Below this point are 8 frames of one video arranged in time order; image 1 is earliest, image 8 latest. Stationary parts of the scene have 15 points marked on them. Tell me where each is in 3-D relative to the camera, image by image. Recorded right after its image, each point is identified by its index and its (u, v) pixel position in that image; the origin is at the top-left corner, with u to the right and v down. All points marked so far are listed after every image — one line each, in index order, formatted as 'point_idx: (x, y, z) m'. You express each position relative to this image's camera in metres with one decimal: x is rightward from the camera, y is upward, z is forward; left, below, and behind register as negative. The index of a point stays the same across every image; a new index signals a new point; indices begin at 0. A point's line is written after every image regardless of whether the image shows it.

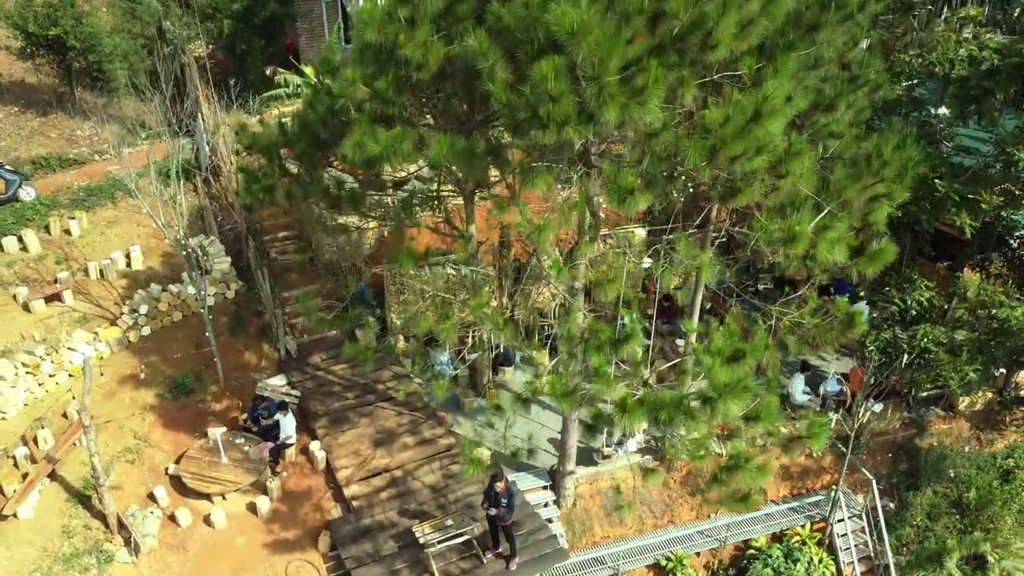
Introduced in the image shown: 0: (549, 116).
0: (+0.3, +1.3, +5.5) m
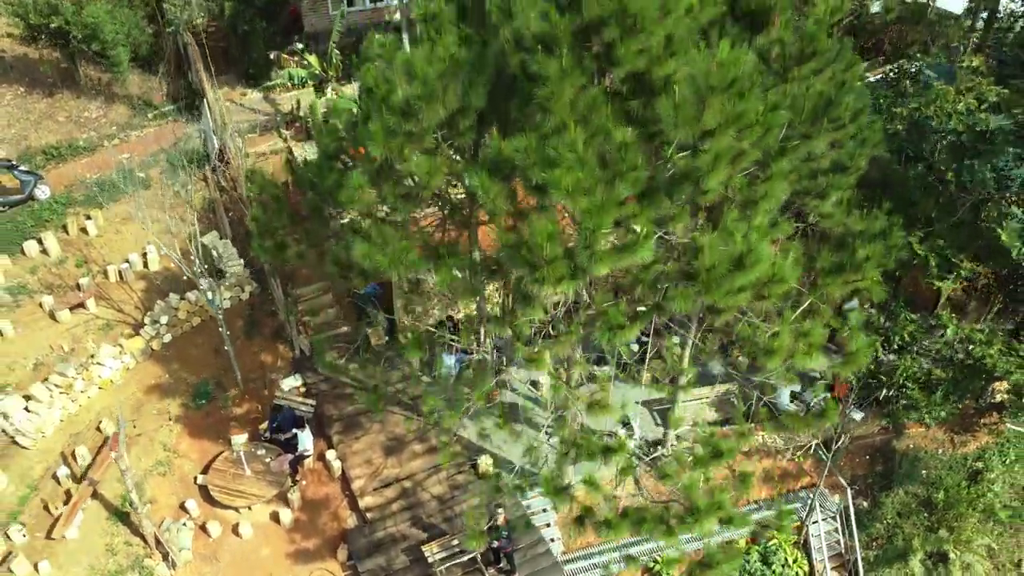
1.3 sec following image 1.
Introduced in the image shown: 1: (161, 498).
0: (+0.3, +0.1, +5.9) m
1: (-5.9, -3.5, +11.3) m
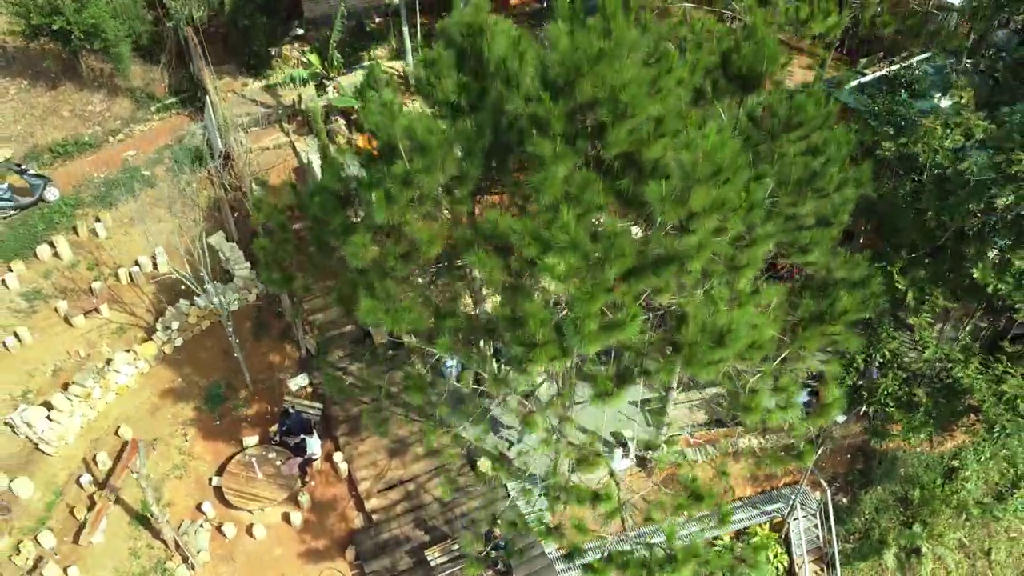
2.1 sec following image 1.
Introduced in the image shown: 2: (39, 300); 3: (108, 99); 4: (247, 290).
0: (+0.2, -0.6, +6.4) m
1: (-5.9, -3.8, +12.0) m
2: (-9.6, -0.3, +13.7) m
3: (-10.2, +4.8, +17.1) m
4: (-5.7, 0.0, +14.6) m
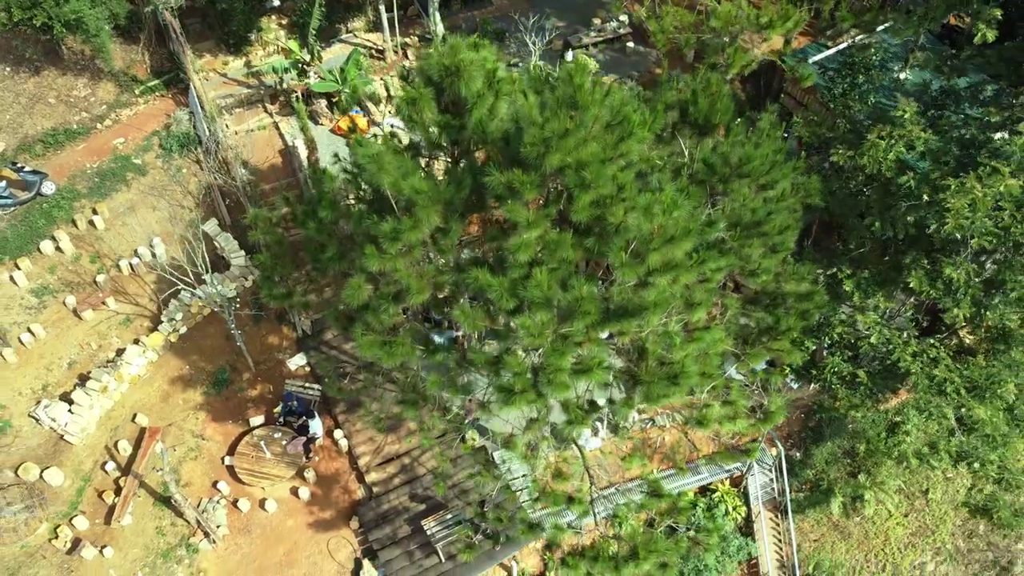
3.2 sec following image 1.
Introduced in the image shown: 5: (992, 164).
0: (0.0, -1.2, +7.4) m
1: (-6.2, -3.8, +13.3) m
2: (-9.9, -0.2, +14.5) m
3: (-10.7, +5.2, +17.2) m
4: (-6.1, +0.3, +15.4) m
5: (+7.1, +1.8, +10.0) m
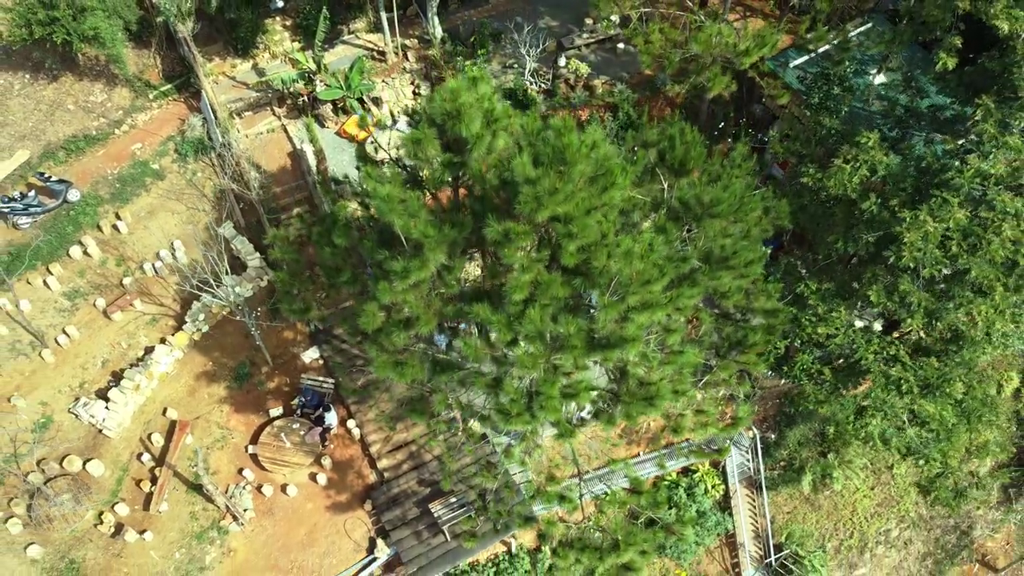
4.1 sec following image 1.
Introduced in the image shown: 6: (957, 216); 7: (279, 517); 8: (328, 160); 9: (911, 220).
0: (0.0, -1.6, +8.7) m
1: (-6.2, -3.9, +14.6) m
2: (-10.0, -0.2, +15.6) m
3: (-10.8, +5.3, +18.0) m
4: (-6.2, +0.3, +16.5) m
5: (+7.0, +1.5, +11.1) m
6: (+7.2, +1.2, +10.9) m
7: (-4.9, -4.9, +14.3) m
8: (-4.7, +3.3, +17.2) m
9: (+6.5, +1.1, +11.1) m
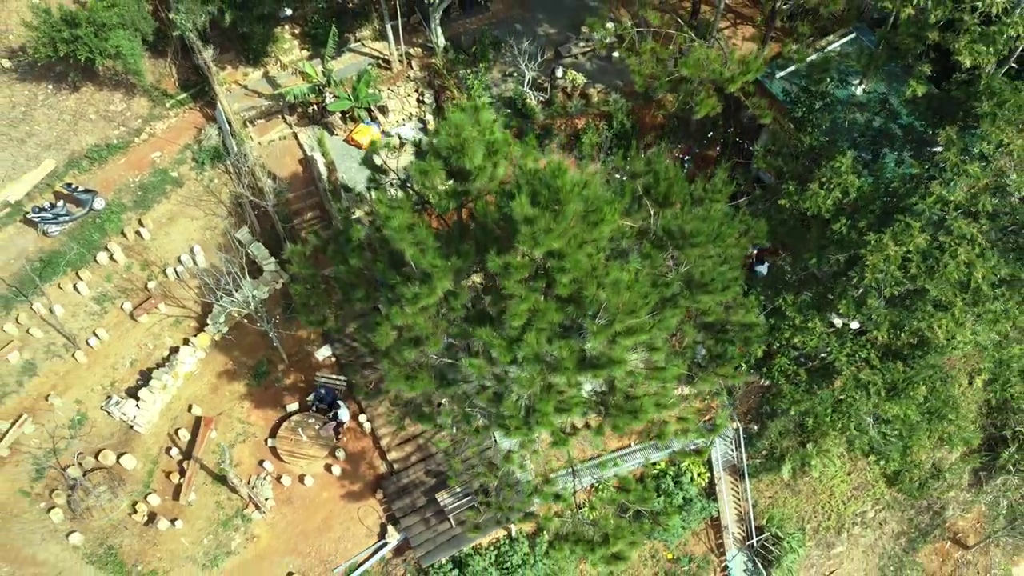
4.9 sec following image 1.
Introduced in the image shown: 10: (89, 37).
0: (0.0, -2.0, +9.8) m
1: (-6.2, -4.0, +15.9) m
2: (-10.0, -0.3, +16.7) m
3: (-10.8, +5.3, +18.9) m
4: (-6.2, +0.2, +17.6) m
5: (+7.0, +1.2, +12.1) m
6: (+7.2, +0.8, +12.0) m
7: (-4.9, -5.0, +15.6) m
8: (-4.7, +3.2, +18.2) m
9: (+6.5, +0.8, +12.2) m
10: (-10.6, +6.4, +17.0) m
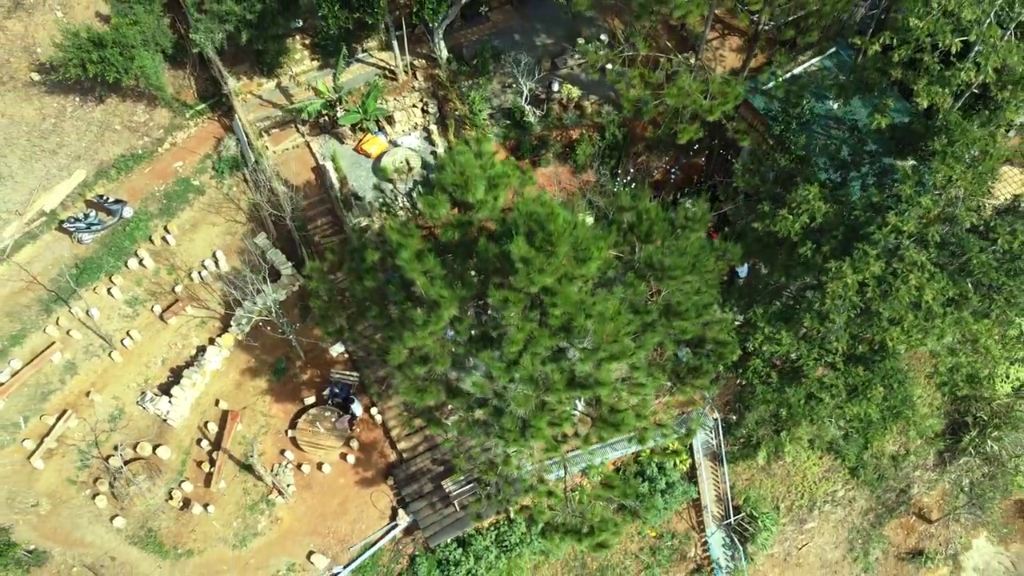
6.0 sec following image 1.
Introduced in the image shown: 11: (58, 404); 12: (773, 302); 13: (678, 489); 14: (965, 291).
0: (-0.1, -2.5, +11.4) m
1: (-6.3, -4.2, +17.5) m
2: (-10.1, -0.5, +18.2) m
3: (-10.8, +5.3, +20.1) m
4: (-6.2, +0.1, +19.0) m
5: (+7.0, +0.8, +13.5) m
6: (+7.1, +0.4, +13.4) m
7: (-5.0, -5.2, +17.3) m
8: (-4.7, +3.2, +19.5) m
9: (+6.5, +0.4, +13.6) m
10: (-10.6, +6.3, +18.1) m
11: (-11.5, -2.9, +17.1) m
12: (+6.0, -0.4, +15.6) m
13: (+4.7, -5.8, +19.4) m
14: (+9.1, -0.1, +13.5) m
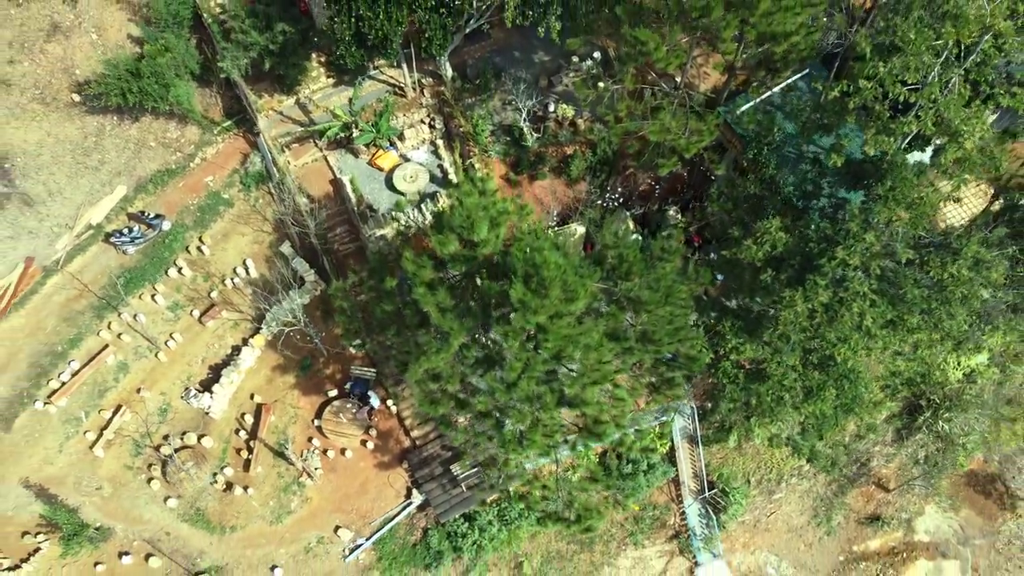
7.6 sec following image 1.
0: (-0.1, -3.2, +13.8) m
1: (-6.3, -4.4, +20.0) m
2: (-10.1, -0.7, +20.4) m
3: (-10.8, +5.2, +21.9) m
4: (-6.2, 0.0, +21.2) m
5: (+7.0, +0.2, +15.7) m
6: (+7.1, -0.2, +15.6) m
7: (-5.0, -5.5, +19.9) m
8: (-4.7, +3.0, +21.4) m
9: (+6.5, -0.2, +15.8) m
10: (-10.6, +6.0, +19.8) m
11: (-11.5, -3.2, +19.5) m
12: (+6.0, -0.8, +17.8) m
13: (+4.7, -5.9, +22.0) m
14: (+9.1, -0.6, +15.8) m
